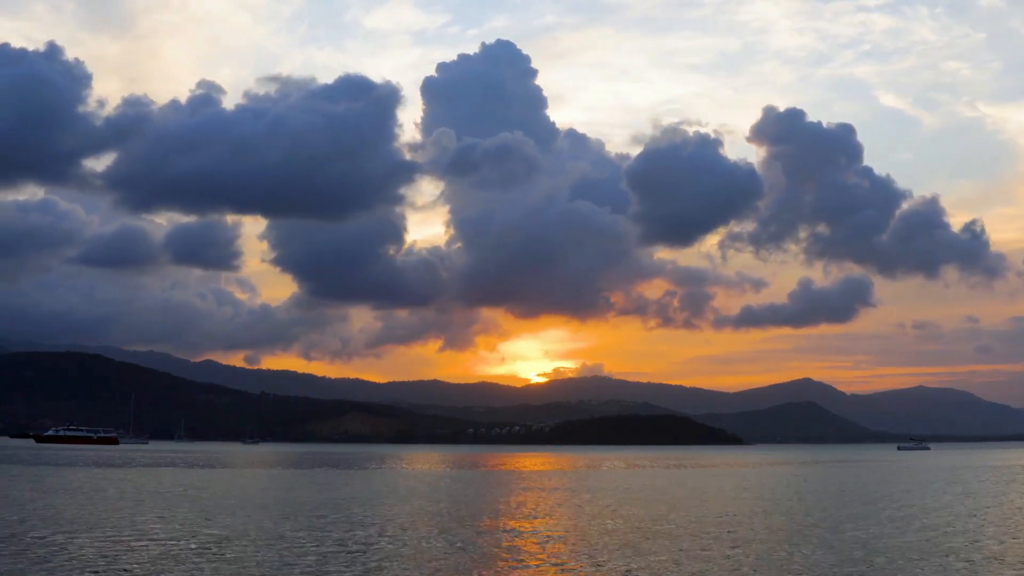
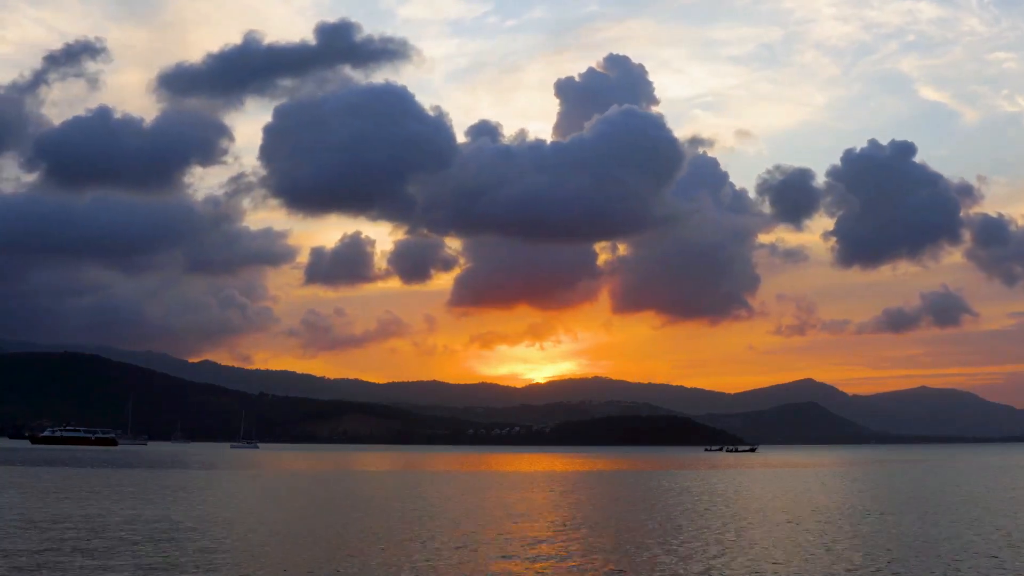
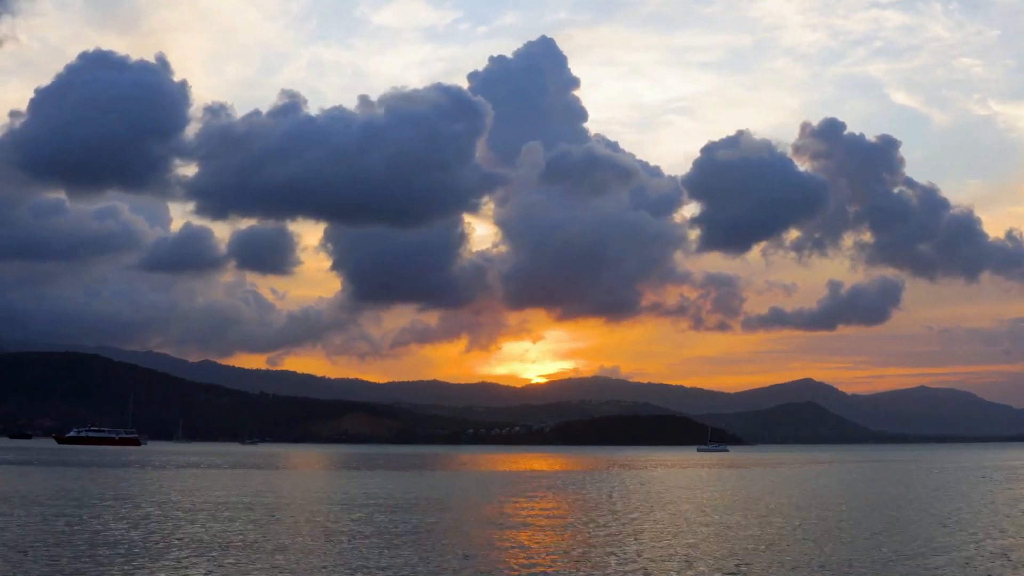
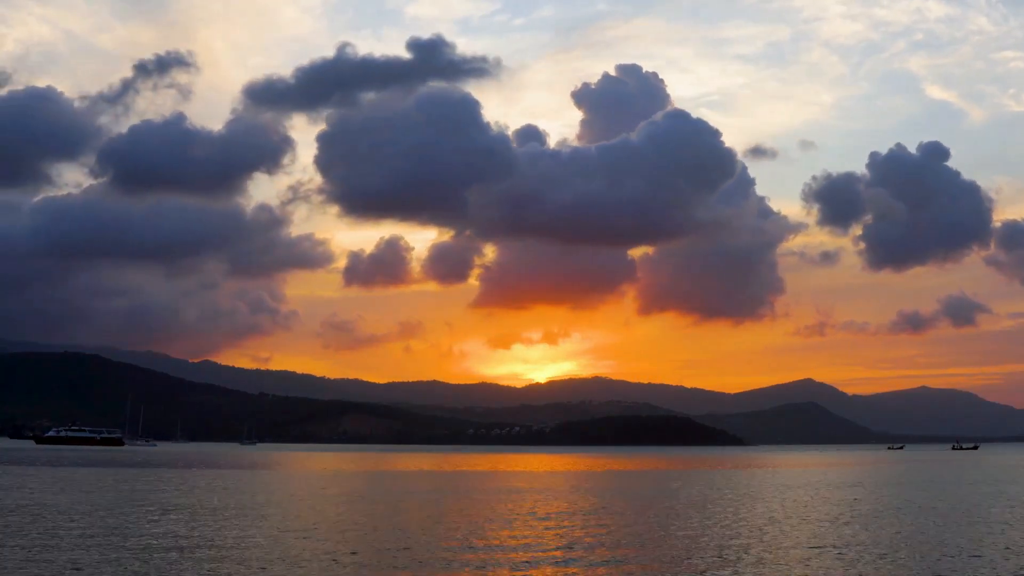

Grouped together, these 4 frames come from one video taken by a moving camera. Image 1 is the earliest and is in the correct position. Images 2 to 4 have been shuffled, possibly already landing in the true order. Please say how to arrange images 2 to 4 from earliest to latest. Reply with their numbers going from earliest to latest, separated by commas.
3, 2, 4
